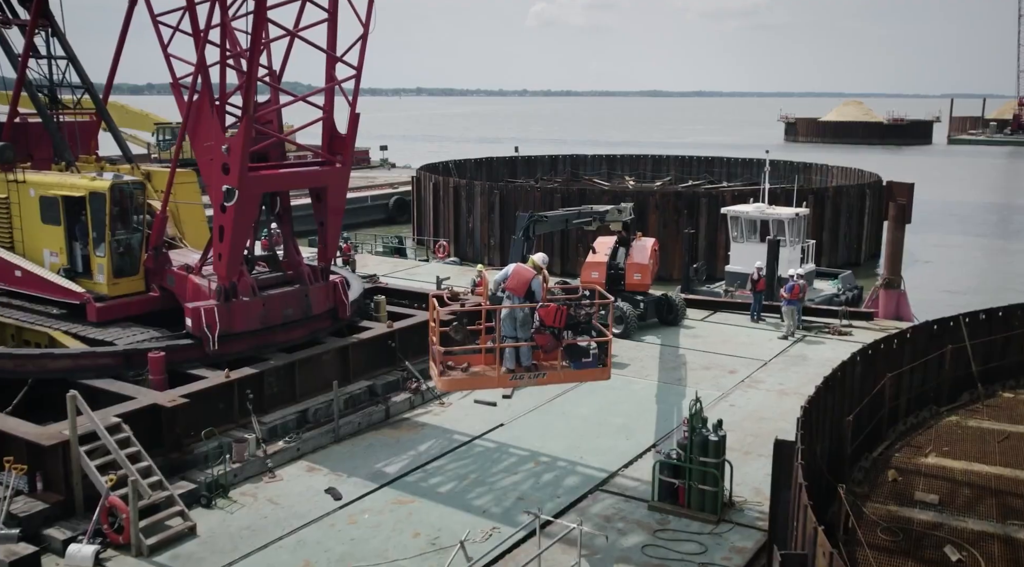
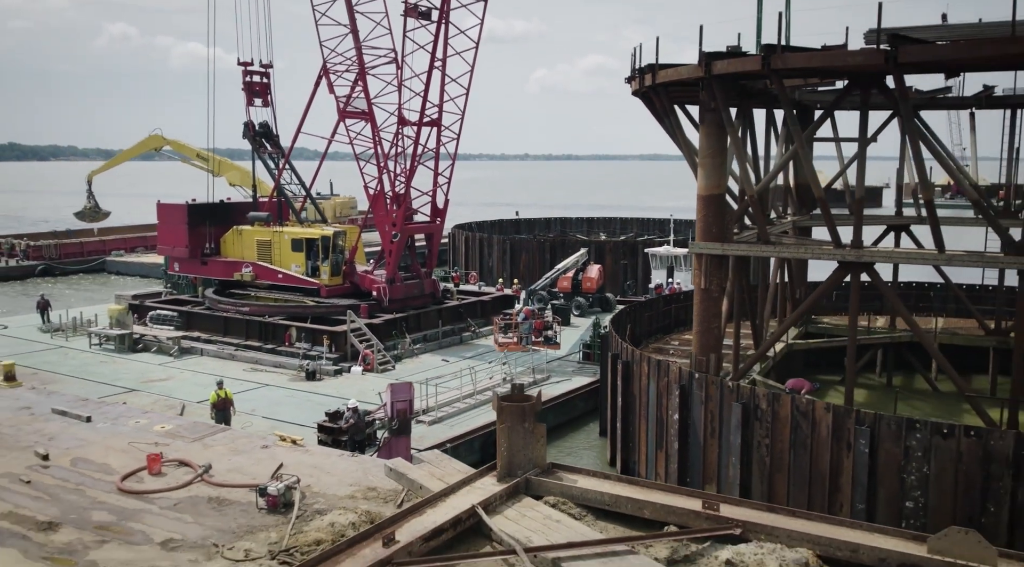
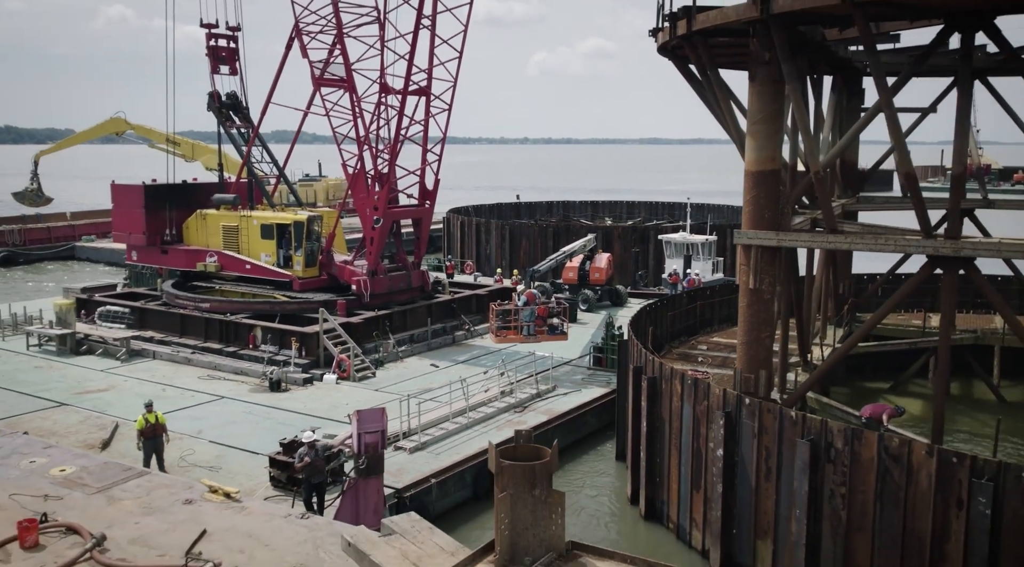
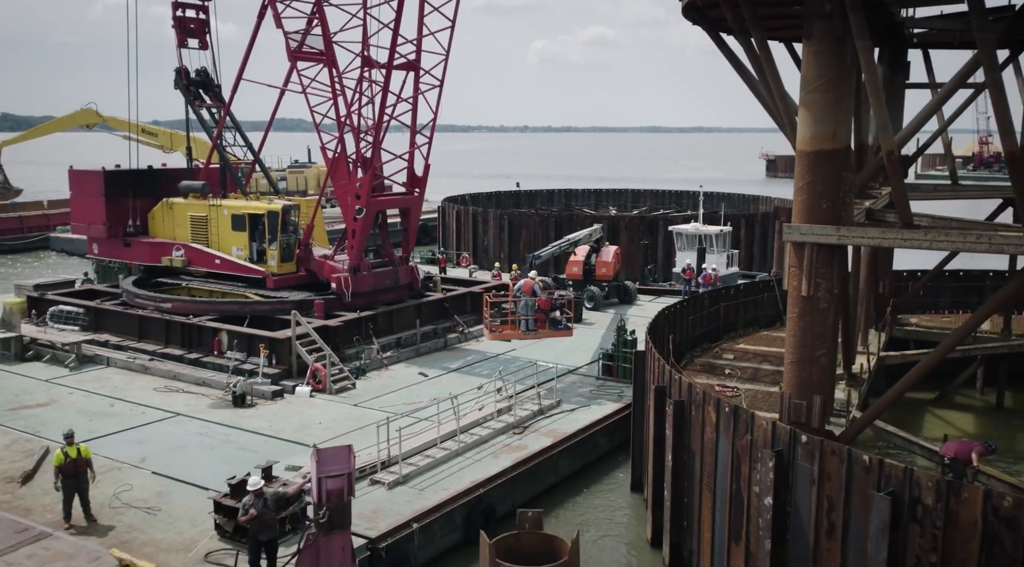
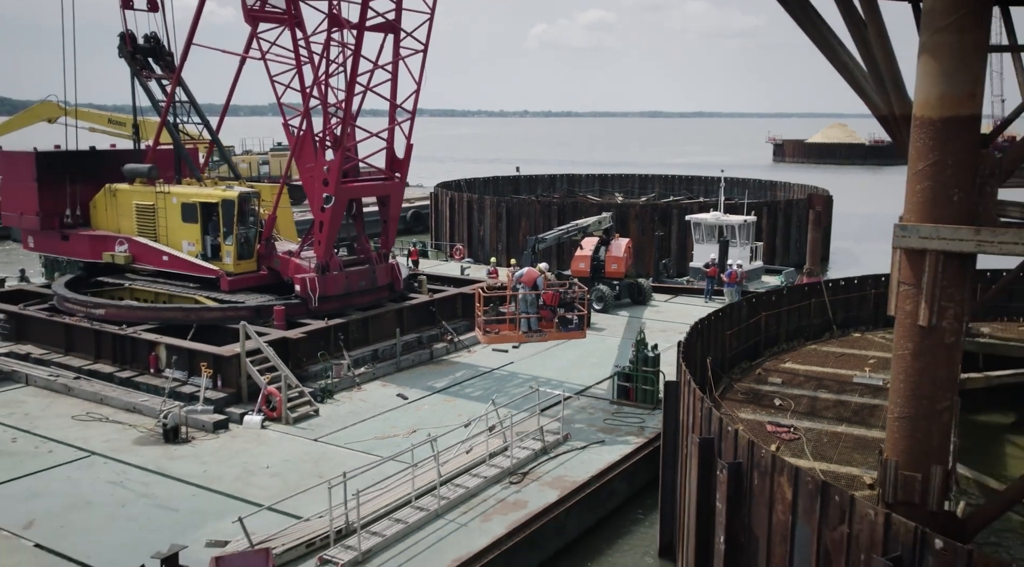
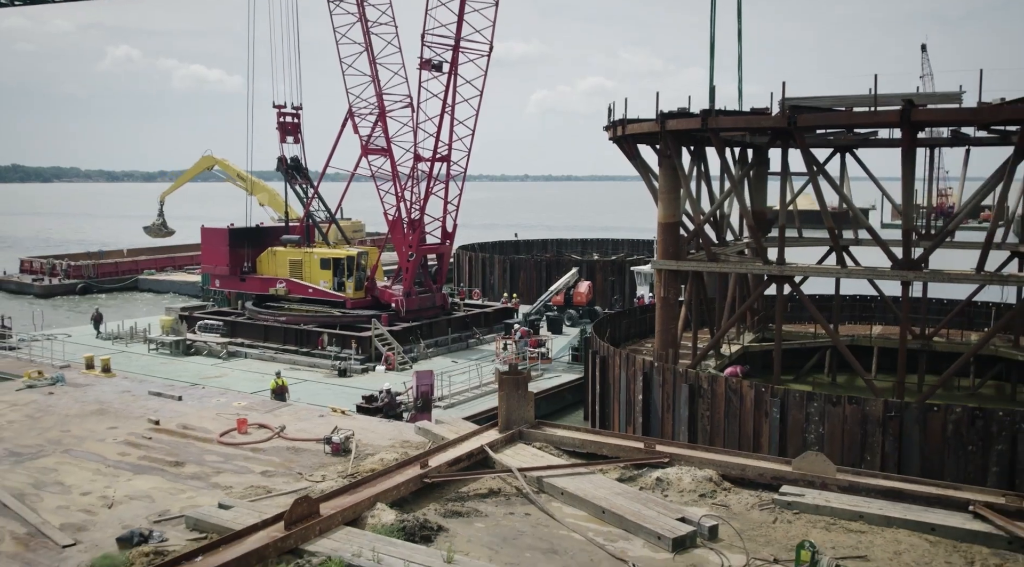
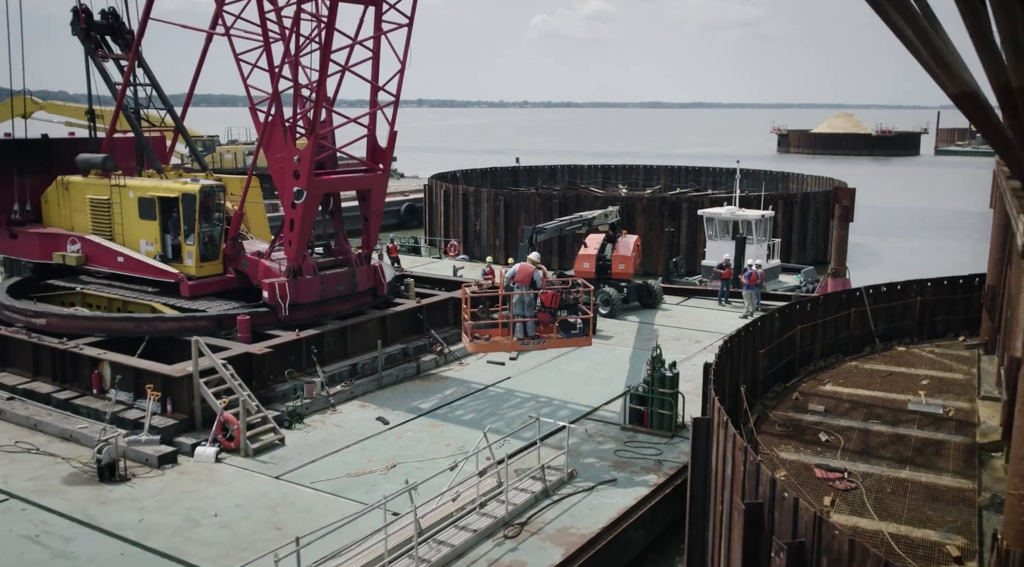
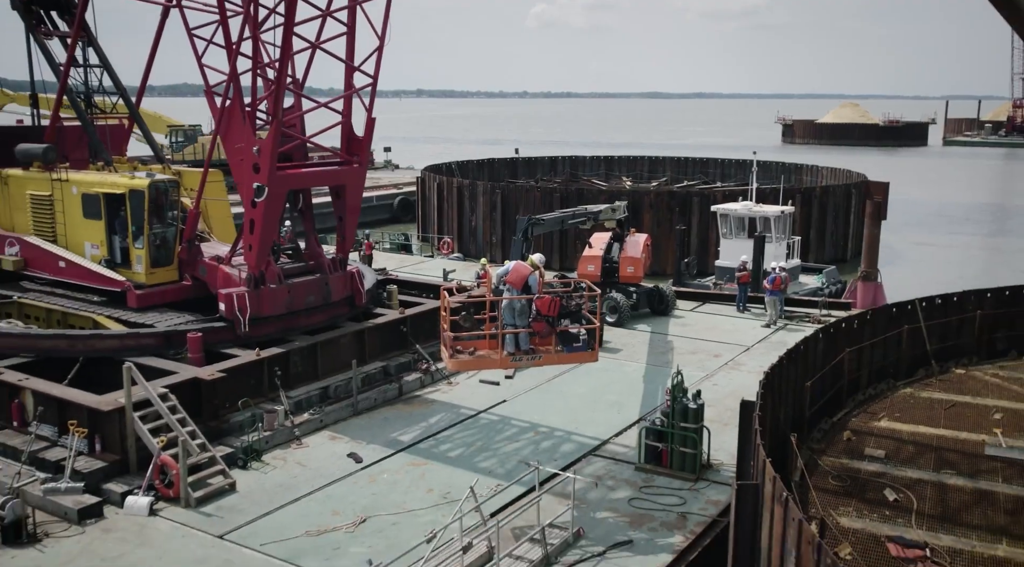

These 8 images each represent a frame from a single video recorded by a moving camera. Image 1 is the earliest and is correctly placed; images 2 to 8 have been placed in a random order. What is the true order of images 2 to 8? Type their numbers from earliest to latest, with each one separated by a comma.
8, 7, 5, 4, 3, 2, 6
